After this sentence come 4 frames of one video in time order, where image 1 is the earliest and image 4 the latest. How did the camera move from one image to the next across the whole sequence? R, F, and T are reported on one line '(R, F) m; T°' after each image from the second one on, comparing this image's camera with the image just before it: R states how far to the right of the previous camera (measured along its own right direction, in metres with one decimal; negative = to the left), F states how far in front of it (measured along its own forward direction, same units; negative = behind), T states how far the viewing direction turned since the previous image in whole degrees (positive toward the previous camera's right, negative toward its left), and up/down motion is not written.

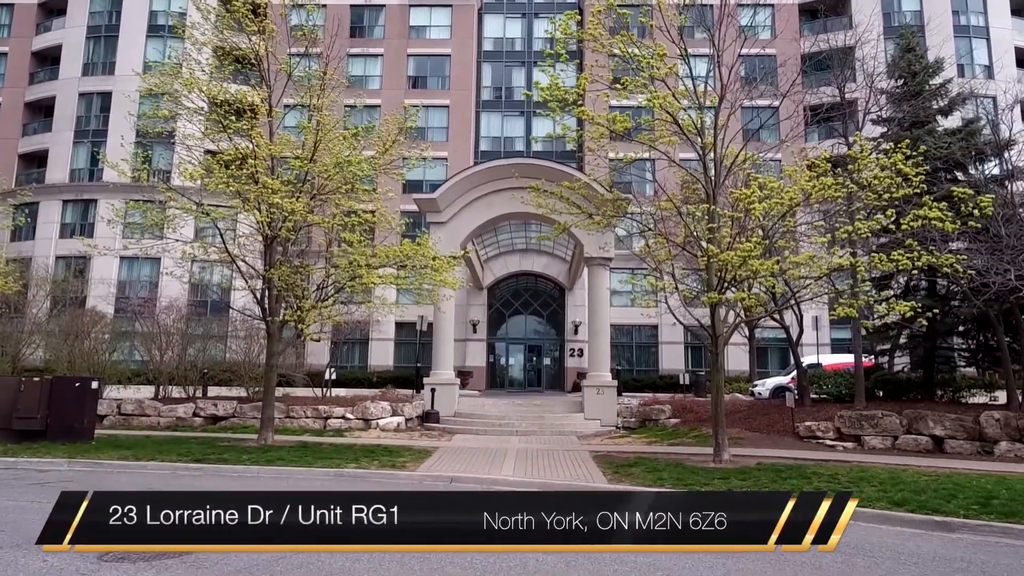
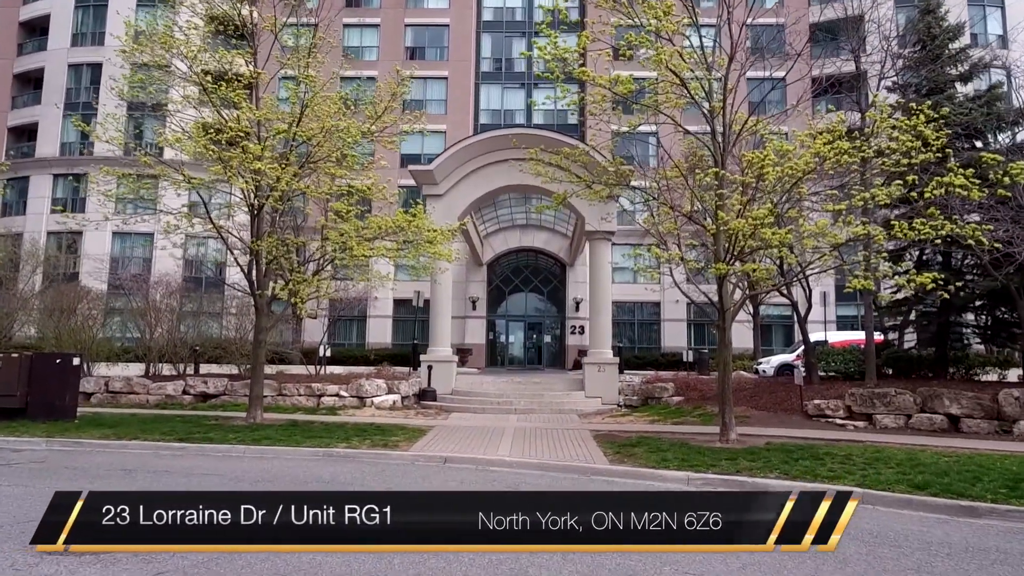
(+0.1, +0.6) m; 0°
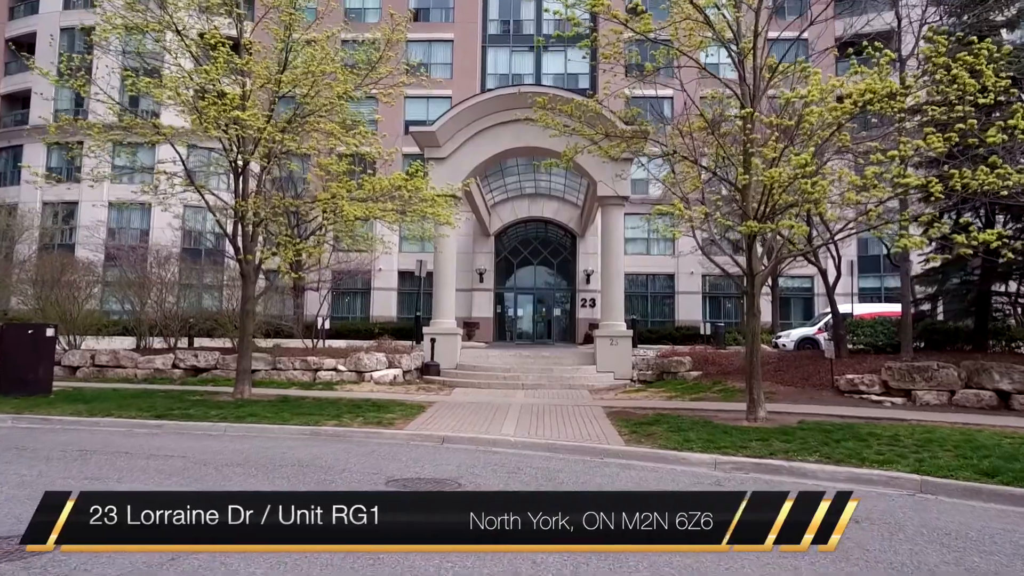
(+0.1, +1.0) m; -1°
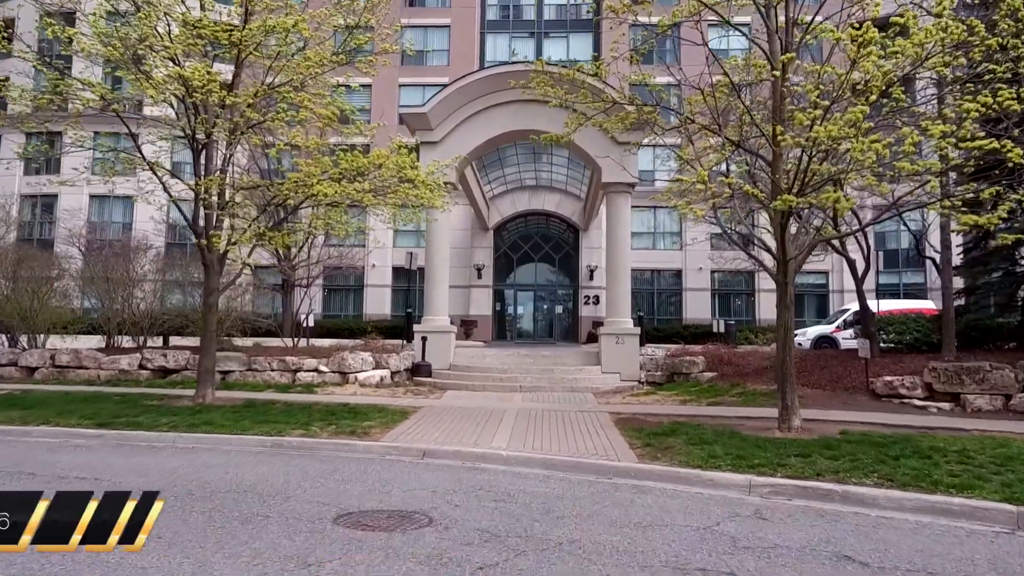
(+0.1, +1.3) m; 0°
